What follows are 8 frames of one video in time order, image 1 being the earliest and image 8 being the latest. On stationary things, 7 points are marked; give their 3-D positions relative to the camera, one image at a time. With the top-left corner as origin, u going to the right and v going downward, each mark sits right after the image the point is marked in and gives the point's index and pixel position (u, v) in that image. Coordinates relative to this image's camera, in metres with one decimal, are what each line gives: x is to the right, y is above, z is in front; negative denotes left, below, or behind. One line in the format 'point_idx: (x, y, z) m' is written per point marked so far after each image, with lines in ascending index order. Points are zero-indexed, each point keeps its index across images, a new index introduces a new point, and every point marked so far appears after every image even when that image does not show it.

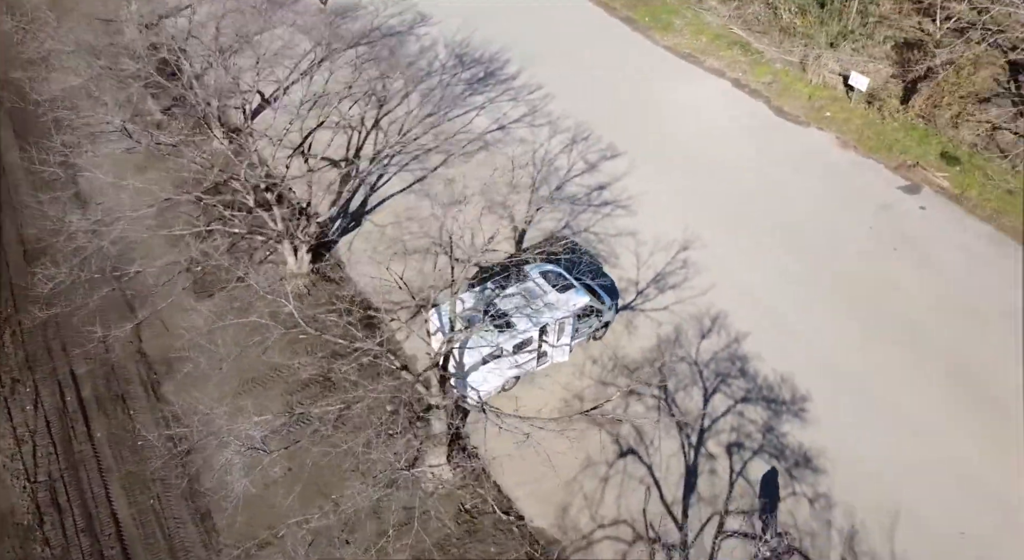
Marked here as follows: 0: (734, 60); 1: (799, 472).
0: (+5.5, +5.4, +18.6) m
1: (+4.0, -2.6, +10.4) m
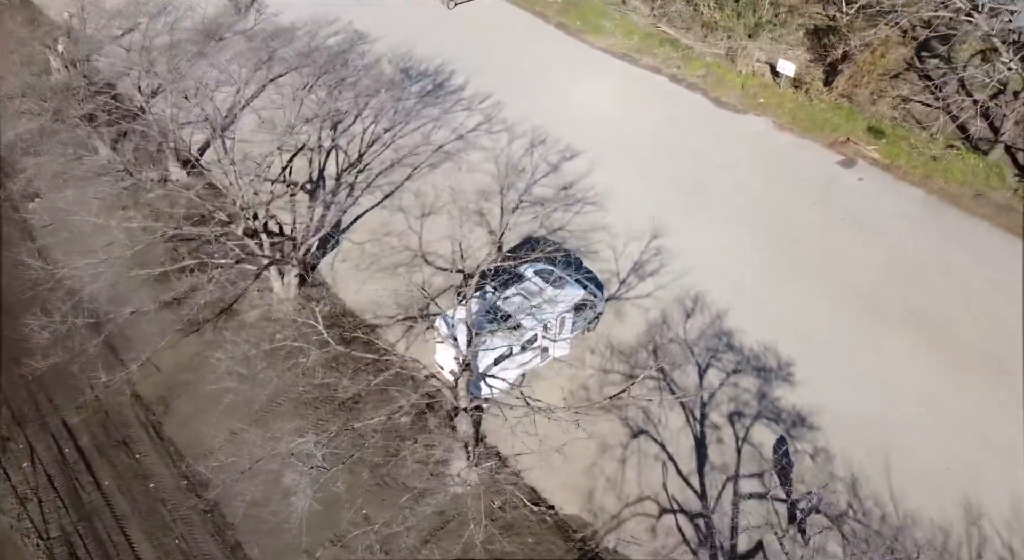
0: (+4.1, +5.8, +19.5) m
1: (+4.2, -2.2, +11.2) m
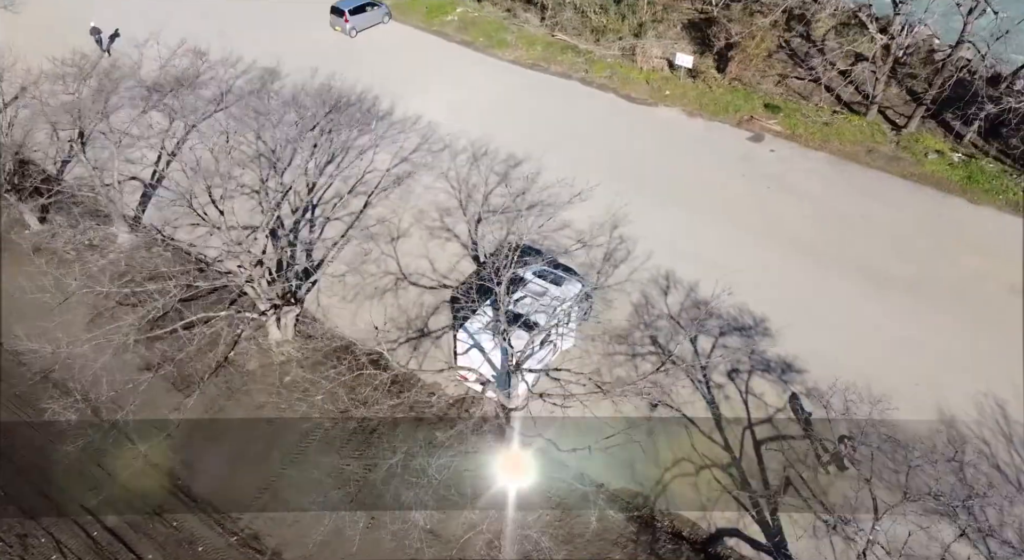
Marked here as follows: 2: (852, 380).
0: (+1.7, +6.0, +20.7) m
1: (+4.6, -1.6, +12.5) m
2: (+5.8, -1.7, +12.5) m
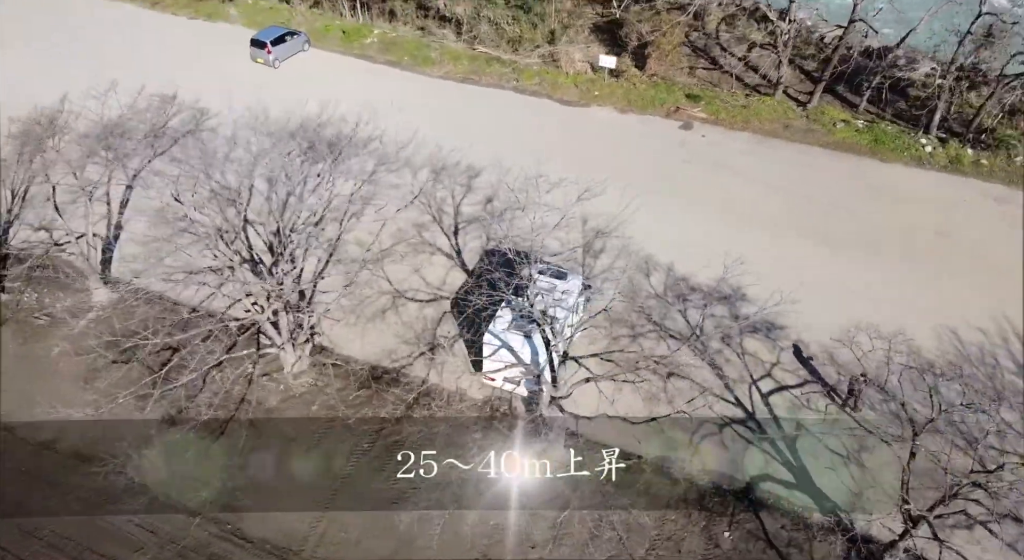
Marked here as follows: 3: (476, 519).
0: (-0.3, +5.9, +21.5) m
1: (+4.8, -1.0, +13.8) m
2: (+6.0, -0.9, +13.9) m
3: (-0.5, -3.5, +11.0) m
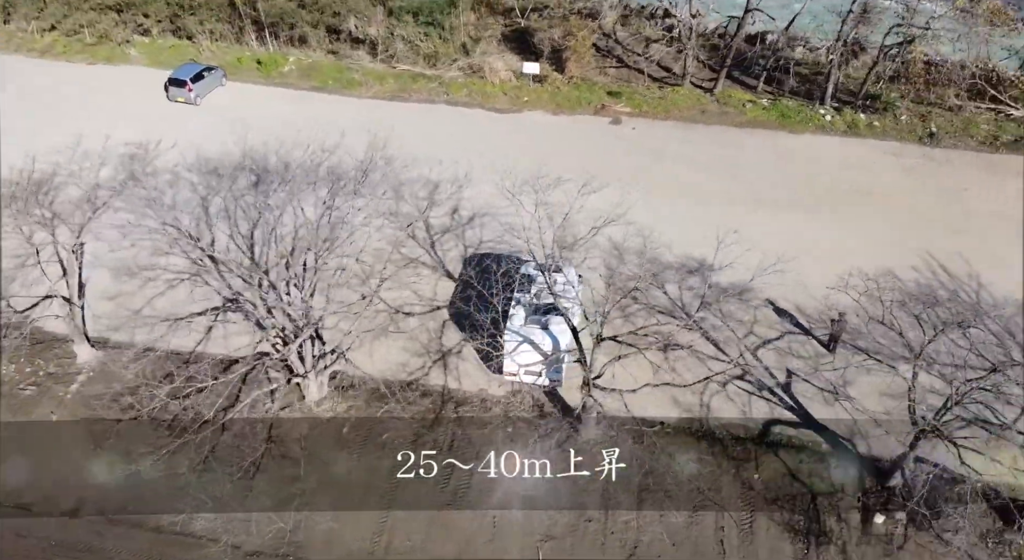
0: (-2.4, +5.6, +22.0) m
1: (+4.7, -0.3, +15.1) m
2: (+5.8, -0.1, +15.5) m
3: (+0.3, -3.5, +11.6) m
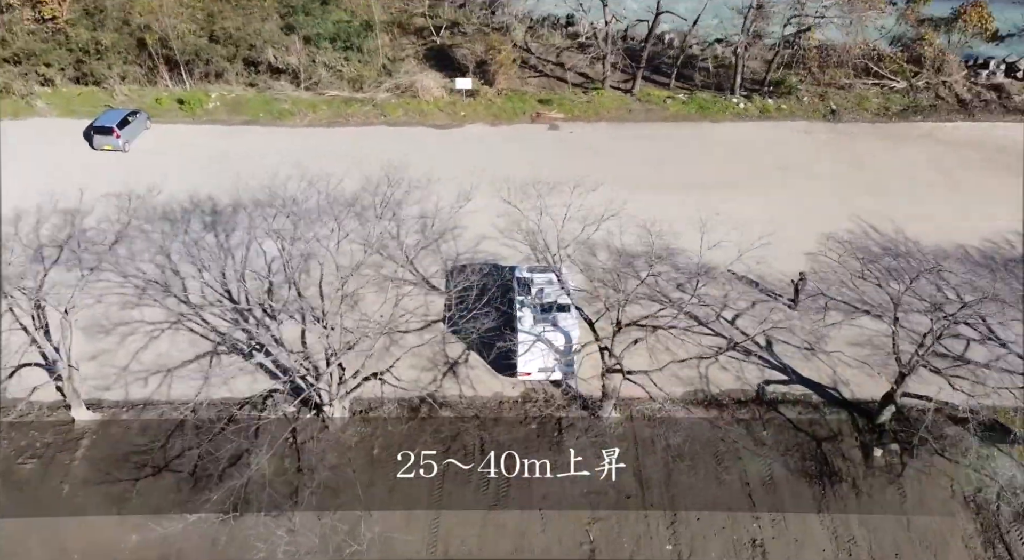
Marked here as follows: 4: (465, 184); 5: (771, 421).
0: (-4.4, +5.0, +22.2) m
1: (+4.4, +0.1, +16.4) m
2: (+5.4, +0.5, +16.9) m
3: (+0.9, -3.4, +12.2) m
4: (-1.3, +2.4, +19.3) m
5: (+4.6, -2.5, +13.2) m
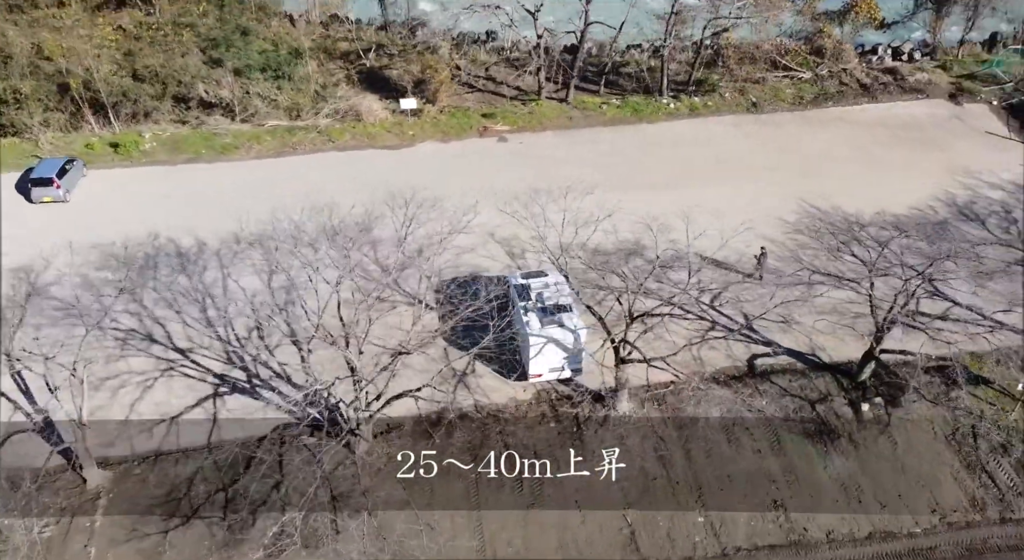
0: (-5.9, +4.1, +22.1) m
1: (+4.0, +0.4, +17.4) m
2: (+4.9, +0.8, +18.1) m
3: (+1.5, -3.4, +12.8) m
4: (-2.2, +2.0, +19.6) m
5: (+4.8, -2.1, +14.3) m
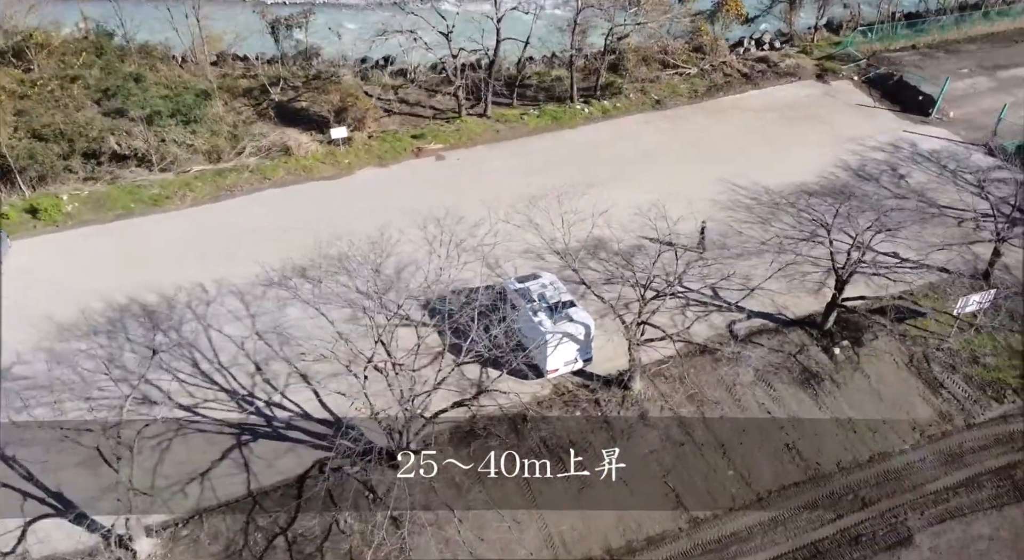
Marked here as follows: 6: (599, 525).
0: (-7.7, +2.9, +21.7) m
1: (+3.3, +0.7, +18.8) m
2: (+4.0, +1.3, +19.6) m
3: (+2.3, -3.3, +13.8) m
4: (-3.3, +1.4, +19.8) m
5: (+5.1, -1.5, +15.9) m
6: (+1.5, -4.2, +12.8) m
